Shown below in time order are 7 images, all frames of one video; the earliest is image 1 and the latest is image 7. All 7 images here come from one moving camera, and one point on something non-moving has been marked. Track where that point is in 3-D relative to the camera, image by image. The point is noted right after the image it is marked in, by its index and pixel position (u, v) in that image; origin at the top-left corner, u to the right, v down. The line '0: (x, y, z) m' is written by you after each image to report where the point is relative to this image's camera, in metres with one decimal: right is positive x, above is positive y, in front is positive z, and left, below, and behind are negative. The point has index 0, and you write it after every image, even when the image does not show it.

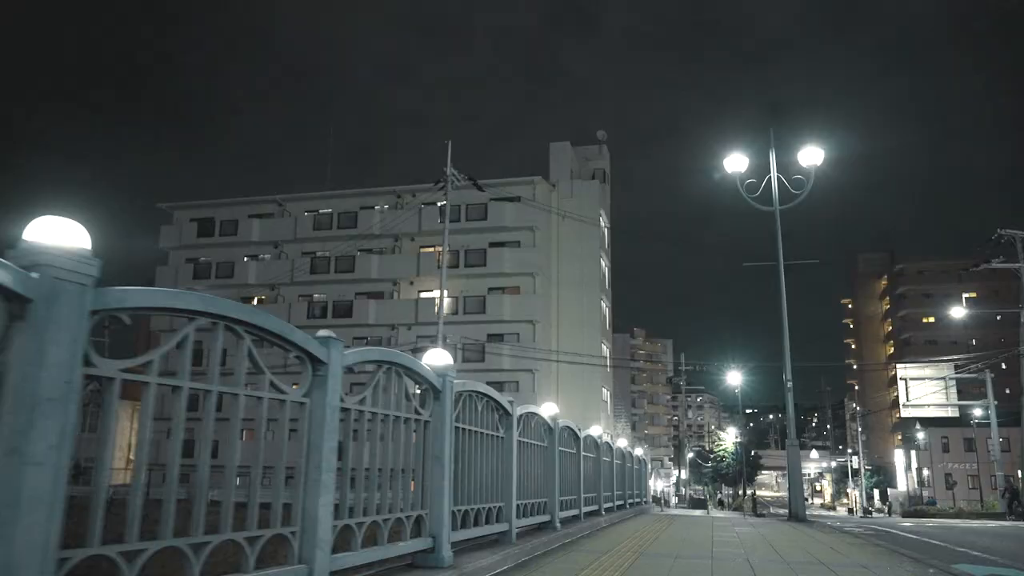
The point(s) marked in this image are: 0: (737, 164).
0: (+4.0, +2.2, +13.6) m
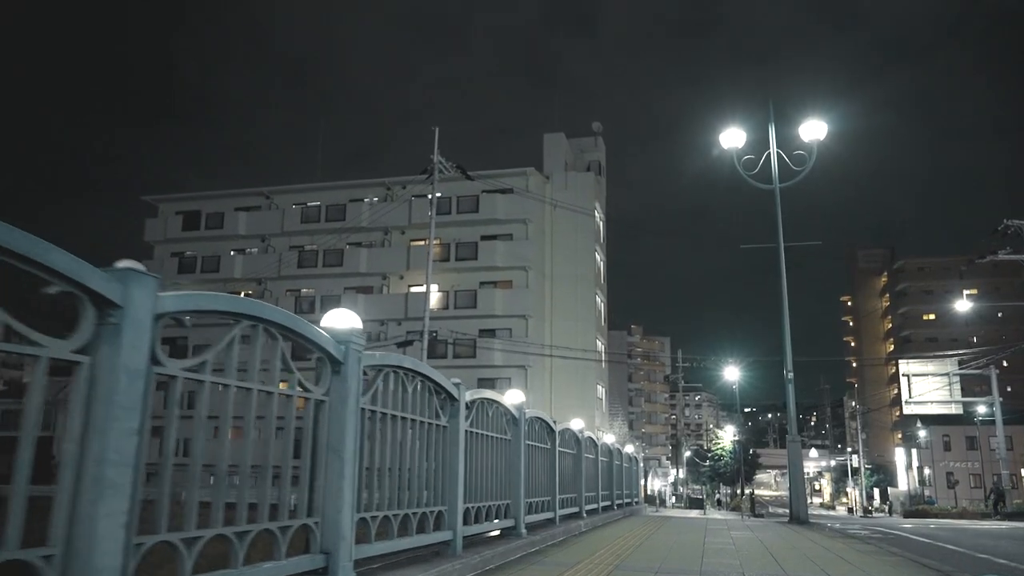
0: (+3.7, +2.5, +12.7) m
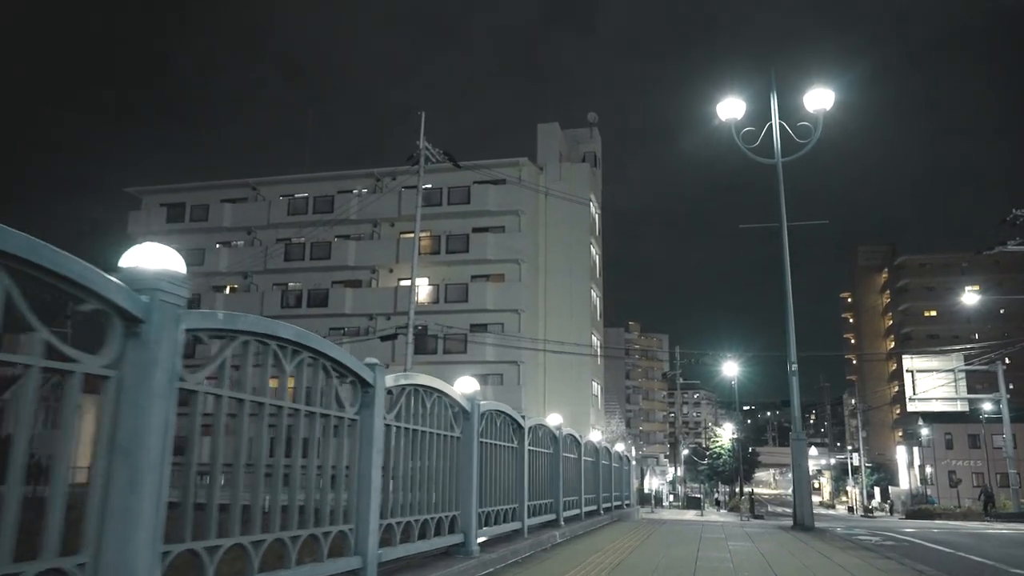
0: (+3.4, +2.7, +11.7) m
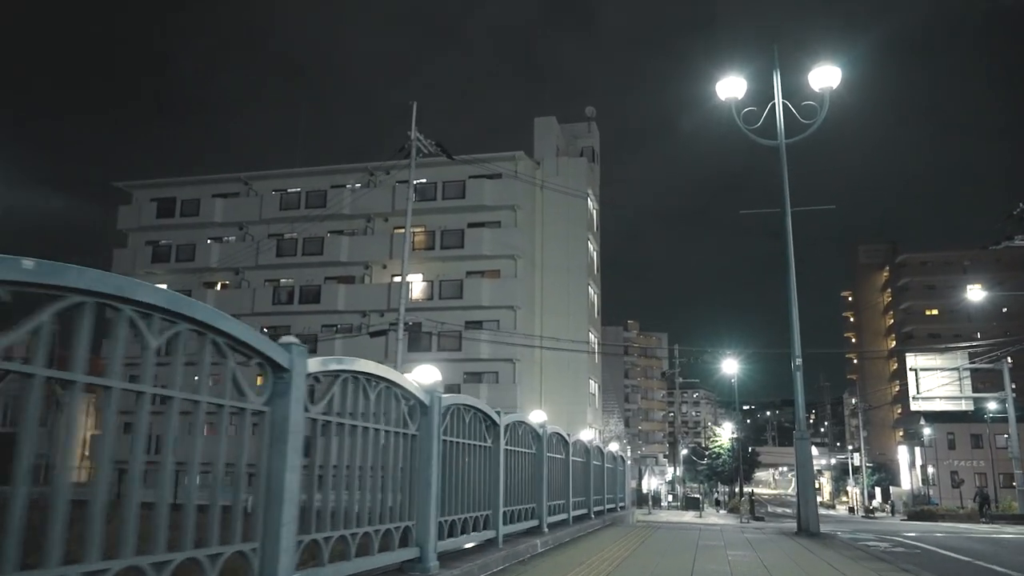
0: (+3.2, +2.9, +11.0) m
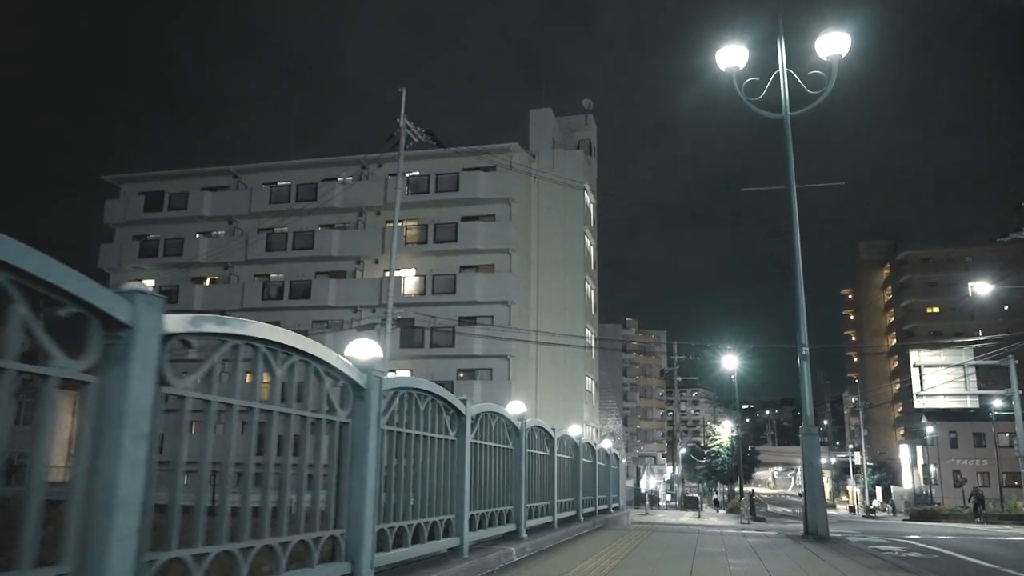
0: (+3.0, +3.1, +10.3) m
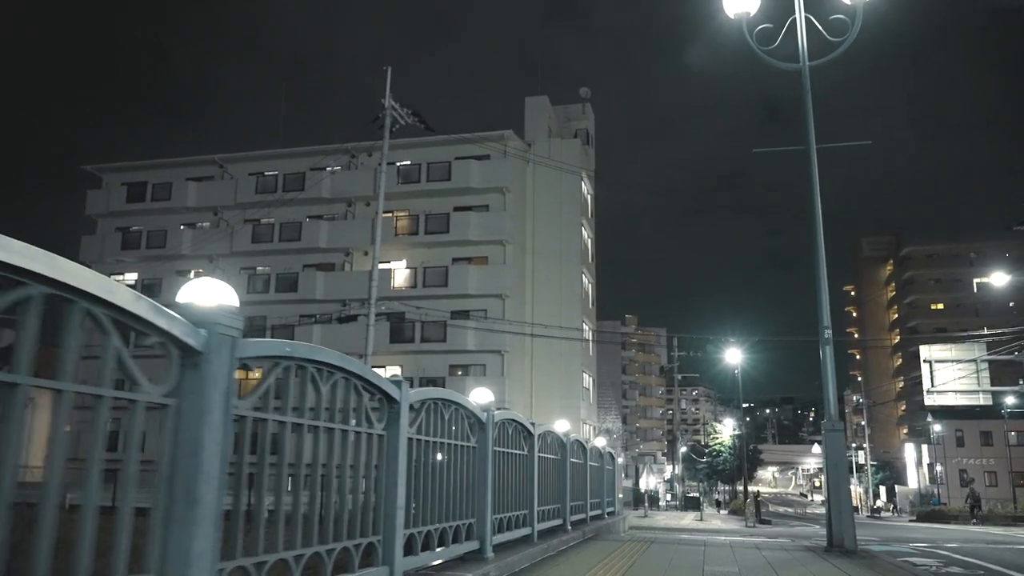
0: (+2.8, +3.3, +9.0) m
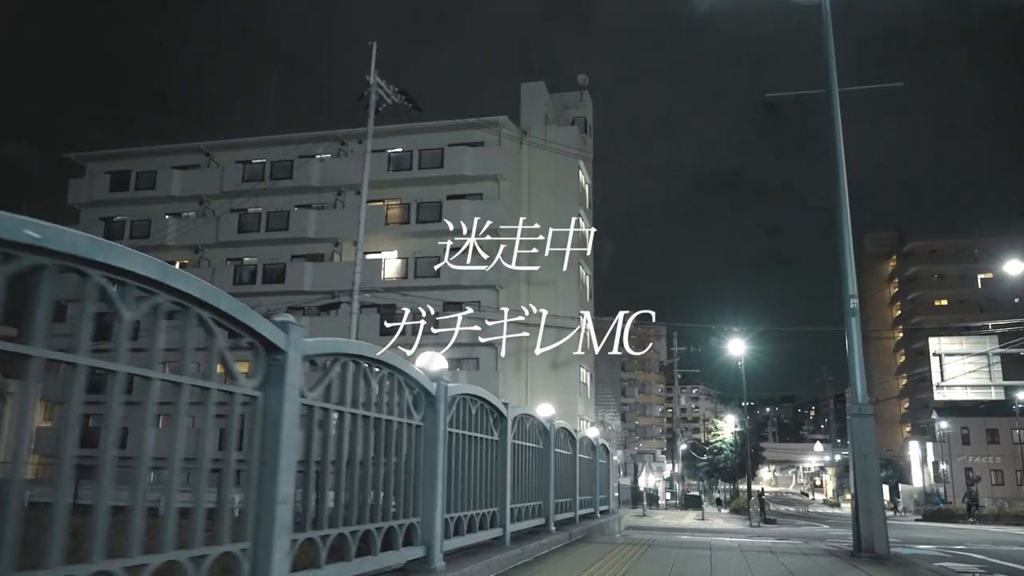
0: (+2.5, +3.7, +8.0) m
